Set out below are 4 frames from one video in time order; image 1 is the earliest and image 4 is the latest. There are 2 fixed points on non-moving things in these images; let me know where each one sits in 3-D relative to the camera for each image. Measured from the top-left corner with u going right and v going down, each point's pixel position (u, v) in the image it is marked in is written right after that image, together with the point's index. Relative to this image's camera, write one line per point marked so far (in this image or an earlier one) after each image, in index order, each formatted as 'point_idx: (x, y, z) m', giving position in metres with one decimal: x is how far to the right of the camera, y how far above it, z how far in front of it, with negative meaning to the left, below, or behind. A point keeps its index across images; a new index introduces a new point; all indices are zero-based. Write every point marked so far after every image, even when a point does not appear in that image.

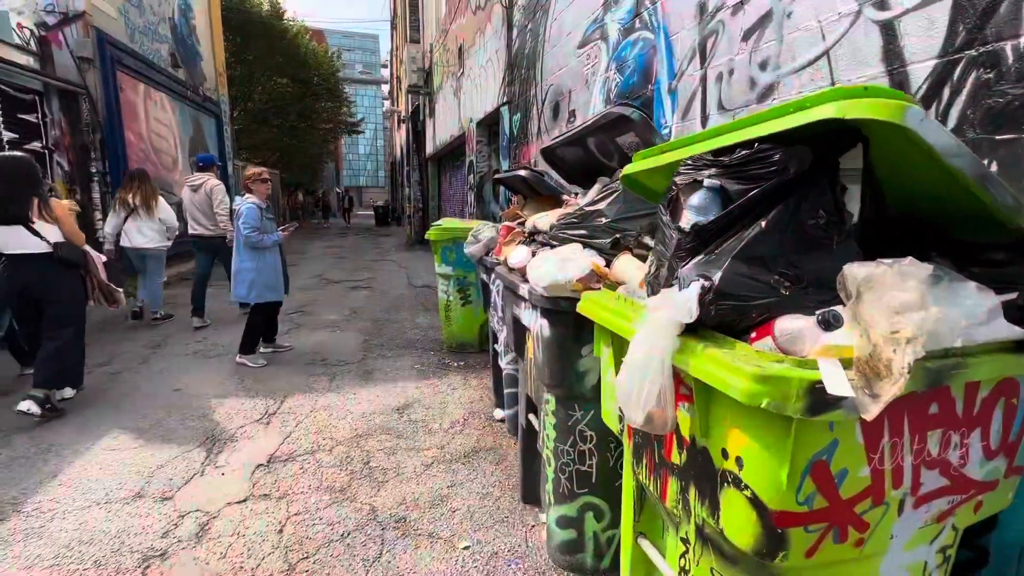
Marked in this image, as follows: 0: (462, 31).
0: (-1.0, +5.0, +9.2) m
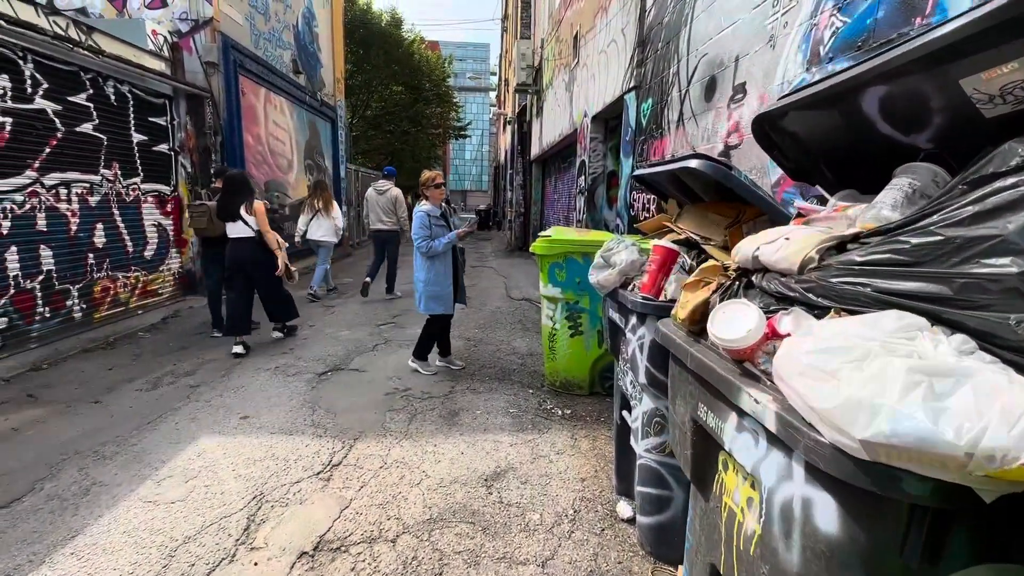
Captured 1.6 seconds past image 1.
0: (+1.2, +4.7, +8.2) m
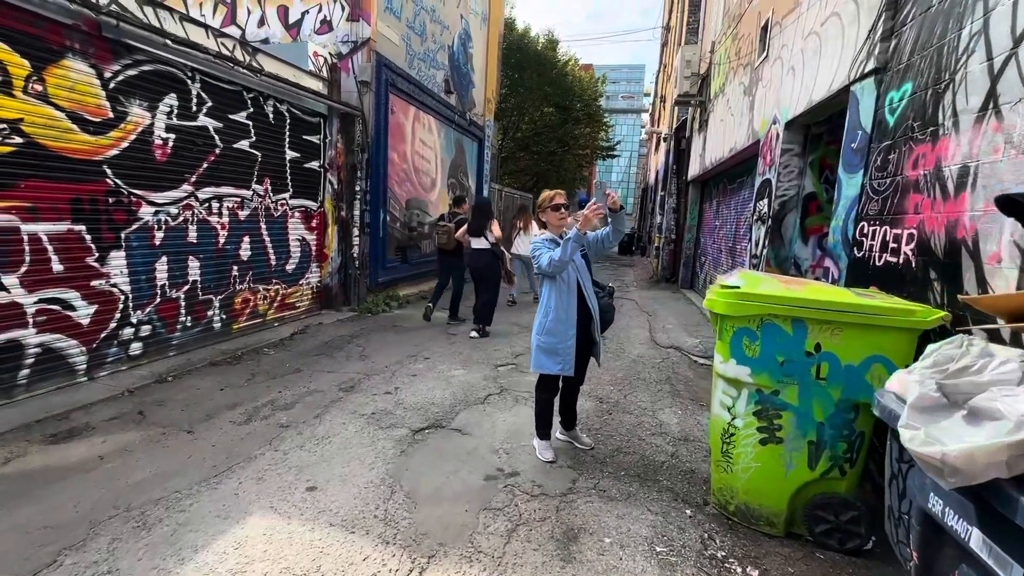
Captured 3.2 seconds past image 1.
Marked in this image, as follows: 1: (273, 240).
0: (+3.6, +4.0, +6.5) m
1: (-3.4, +0.7, +6.7) m
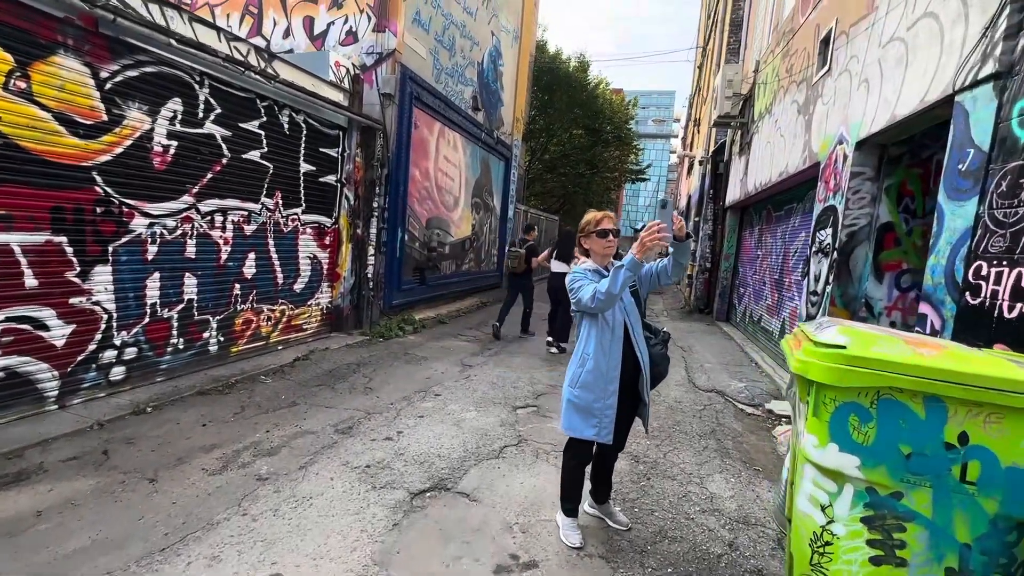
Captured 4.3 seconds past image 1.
0: (+4.0, +3.5, +5.9) m
1: (-3.1, +0.4, +6.3) m
